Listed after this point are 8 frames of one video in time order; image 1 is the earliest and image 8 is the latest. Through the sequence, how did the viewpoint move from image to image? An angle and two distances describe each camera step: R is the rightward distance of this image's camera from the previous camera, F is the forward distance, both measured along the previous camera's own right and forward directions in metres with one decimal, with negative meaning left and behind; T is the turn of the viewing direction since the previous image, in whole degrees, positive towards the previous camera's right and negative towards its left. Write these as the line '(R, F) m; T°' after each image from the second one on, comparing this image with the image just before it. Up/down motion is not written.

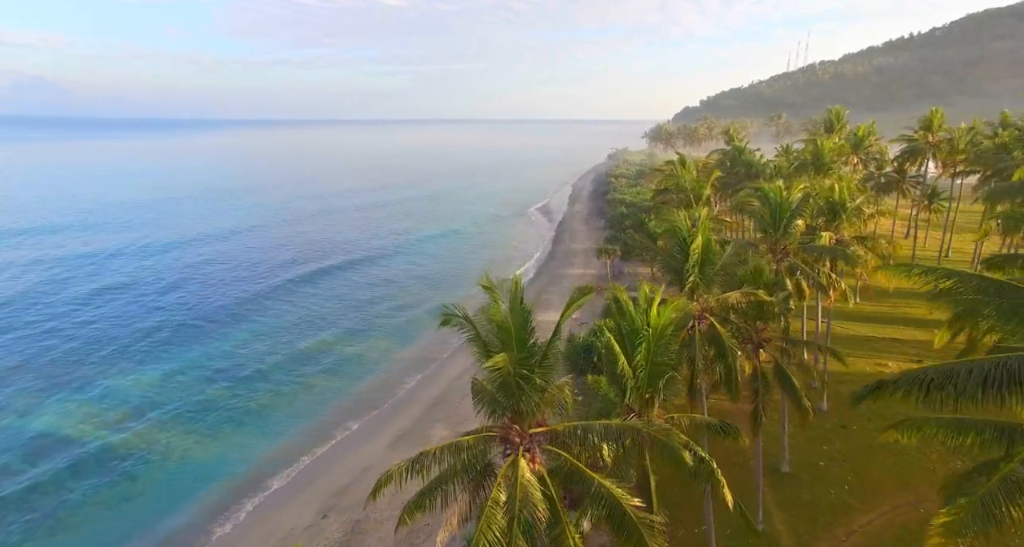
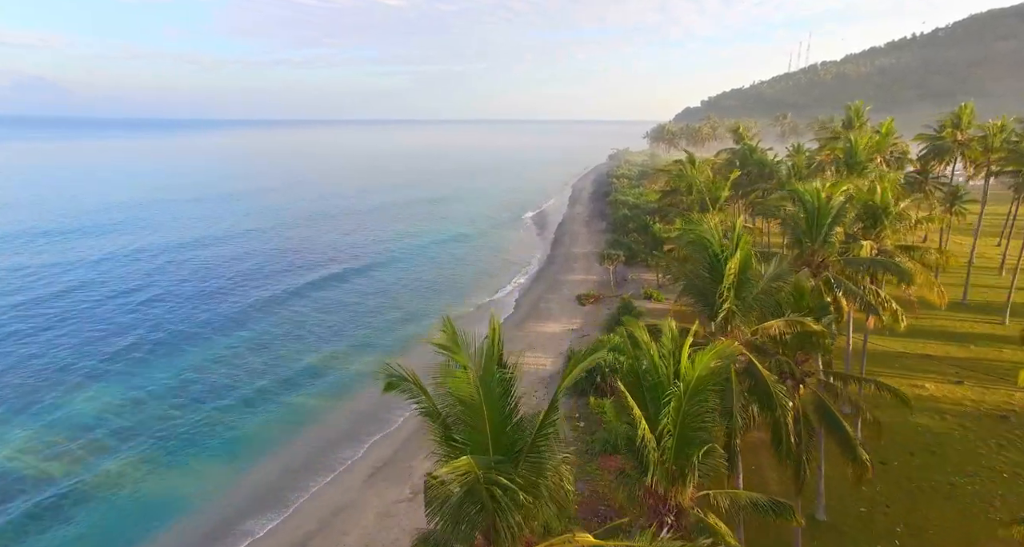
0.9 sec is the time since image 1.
(+0.3, +2.8) m; 0°
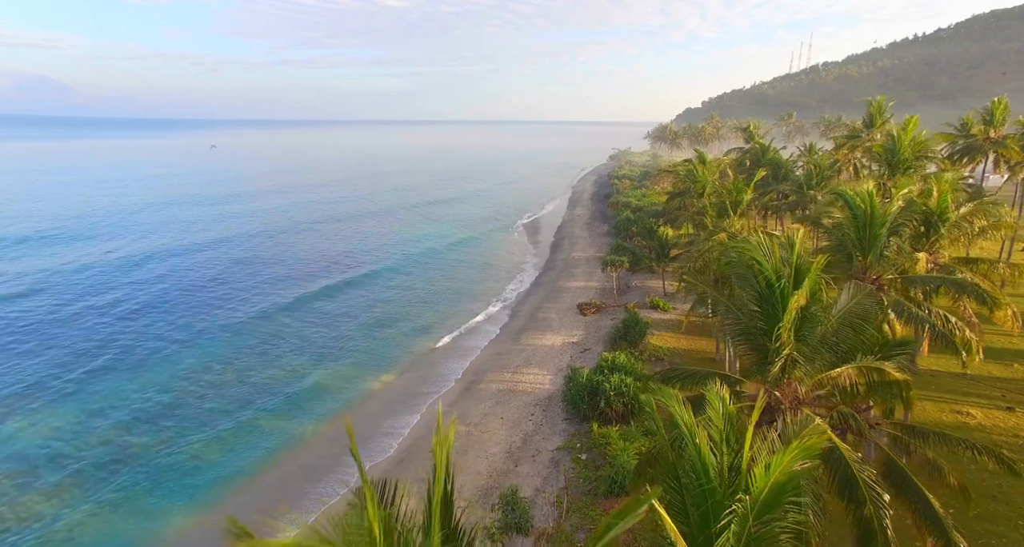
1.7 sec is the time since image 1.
(+0.2, +2.7) m; 0°
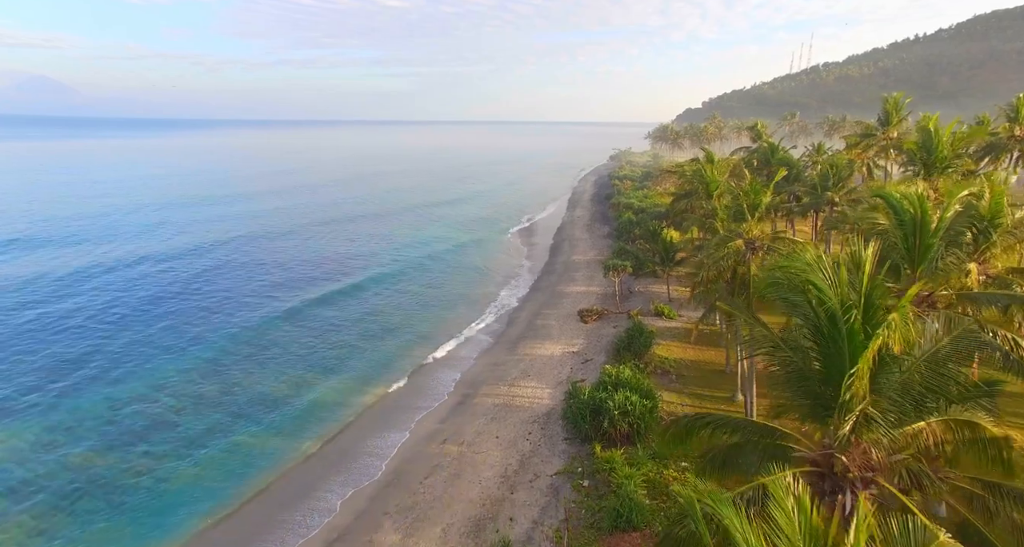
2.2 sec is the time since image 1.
(+0.1, +1.8) m; 0°
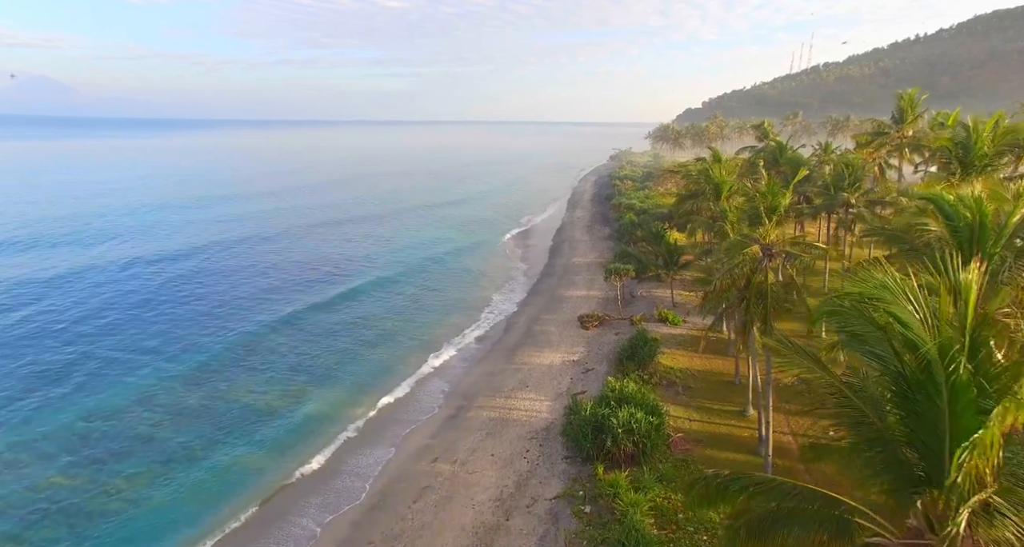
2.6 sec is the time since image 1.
(+0.1, +1.5) m; 0°
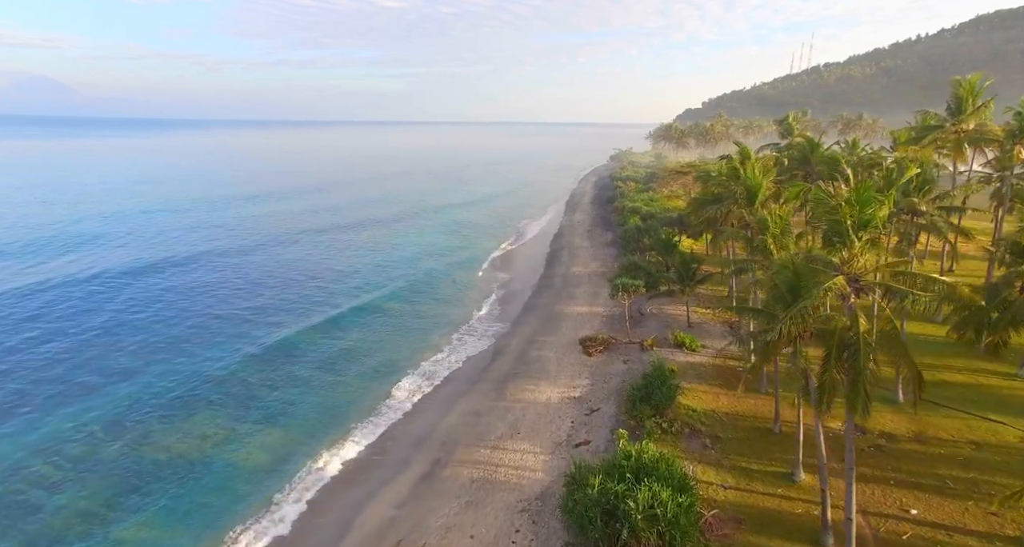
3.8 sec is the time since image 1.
(+0.4, +5.0) m; 0°
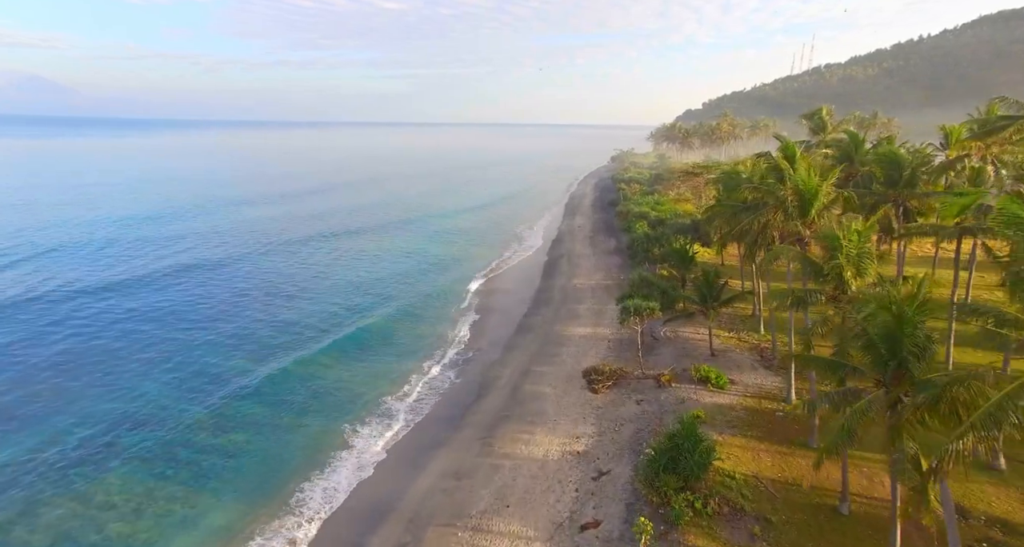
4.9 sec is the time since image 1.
(+0.4, +5.0) m; 0°
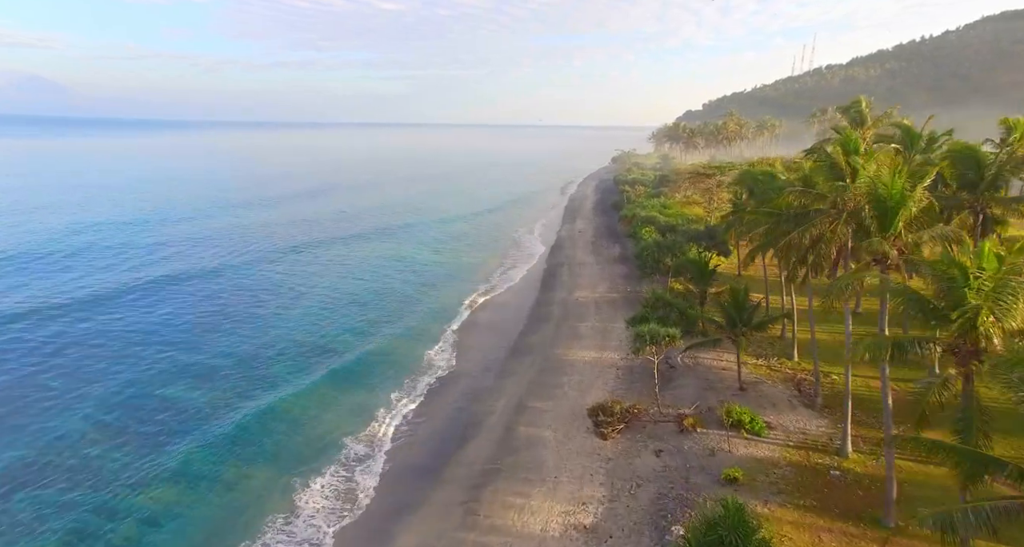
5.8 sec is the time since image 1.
(+0.3, +4.4) m; 0°
